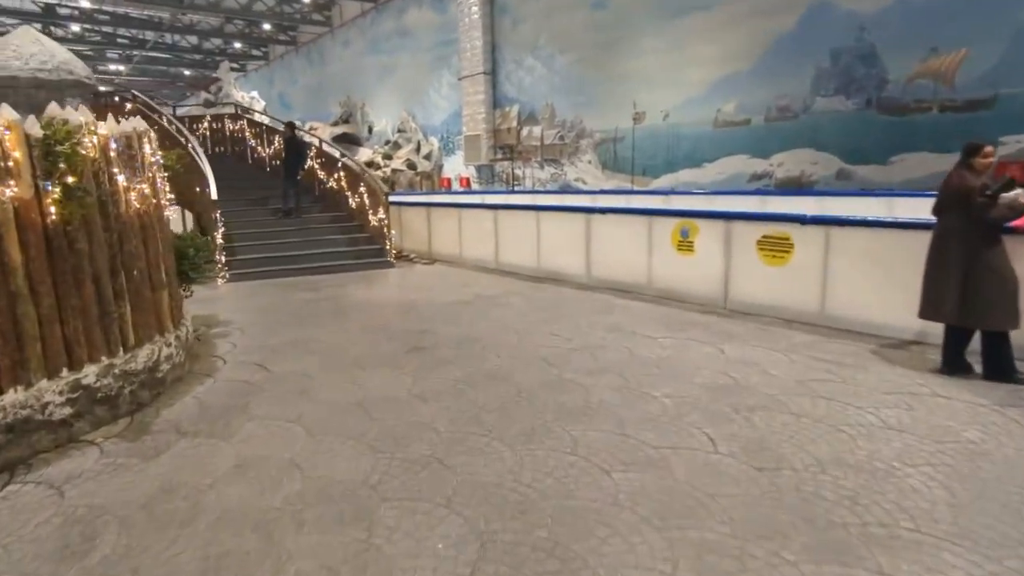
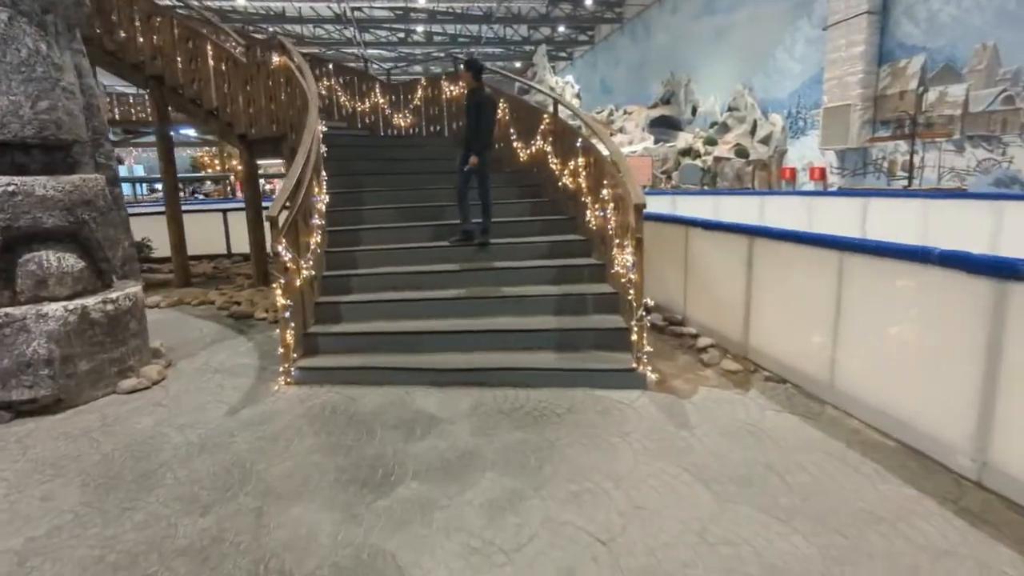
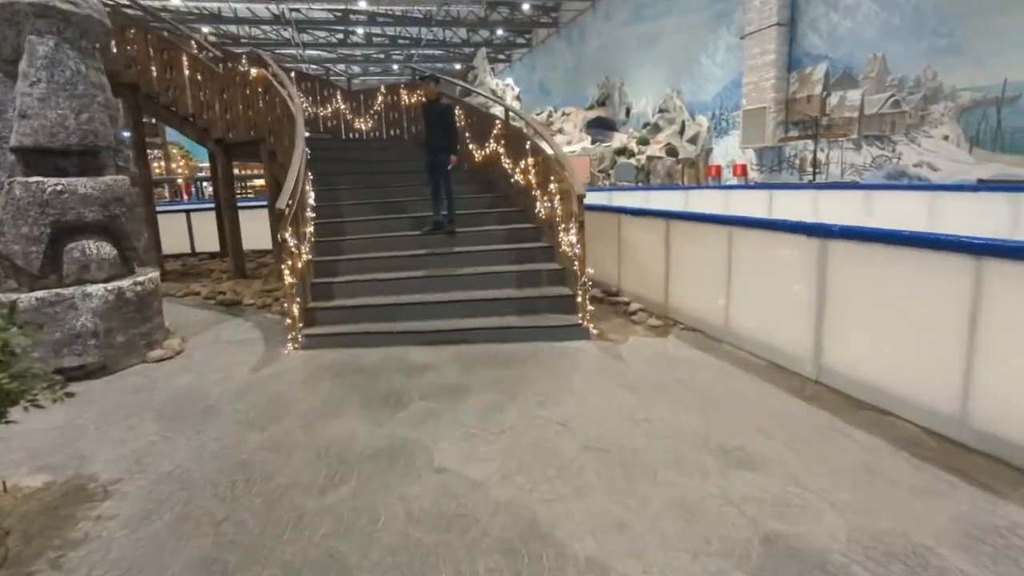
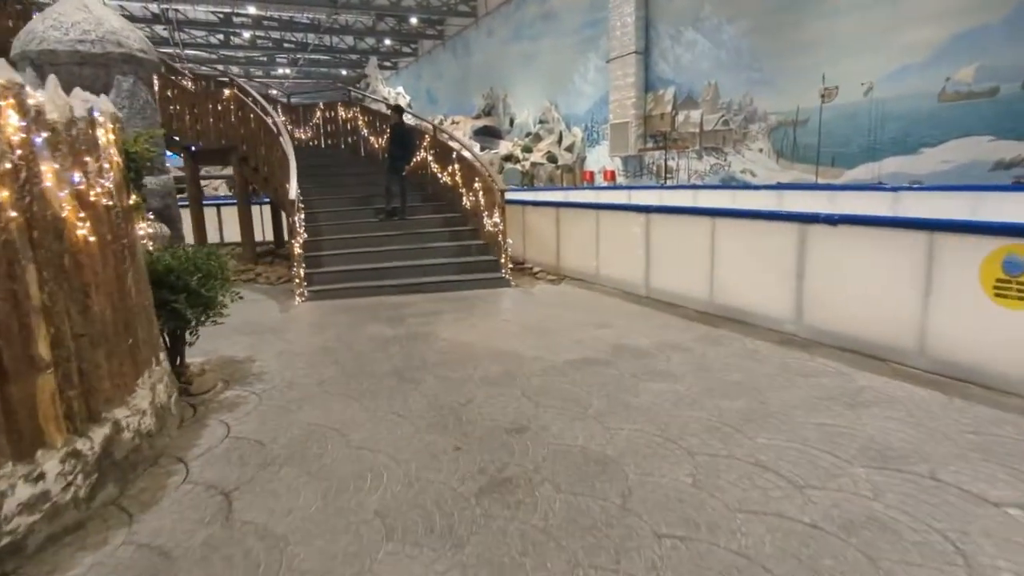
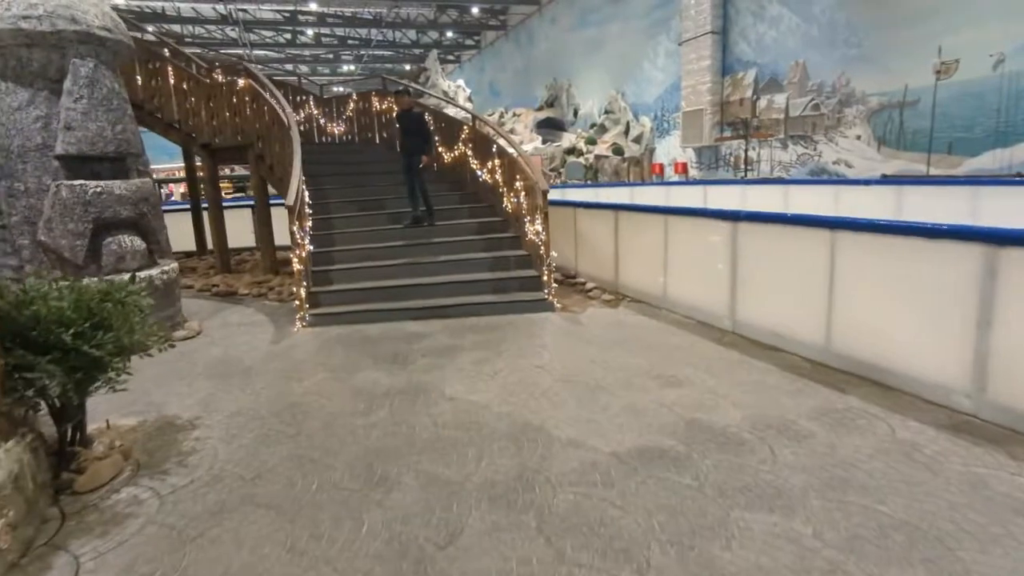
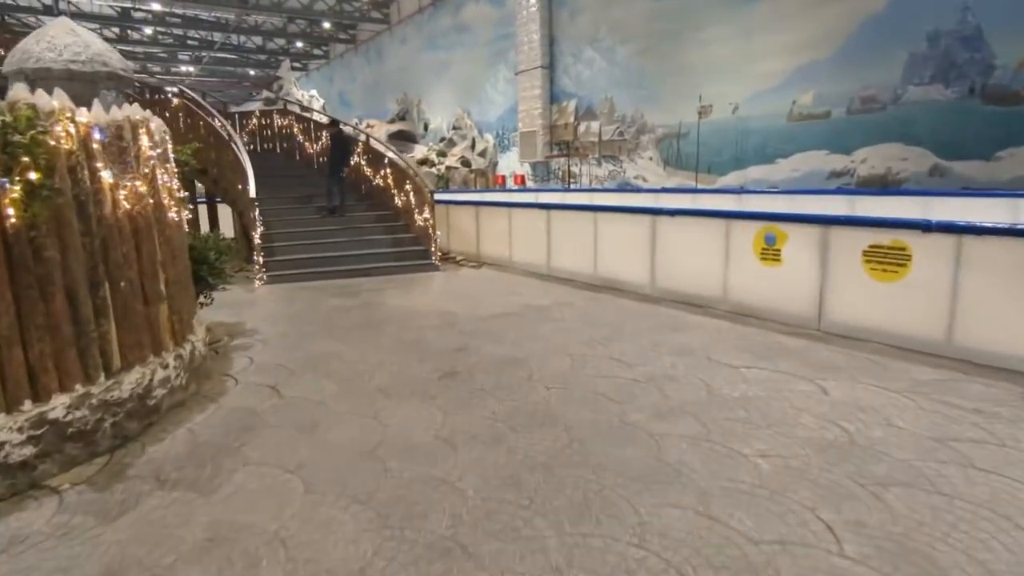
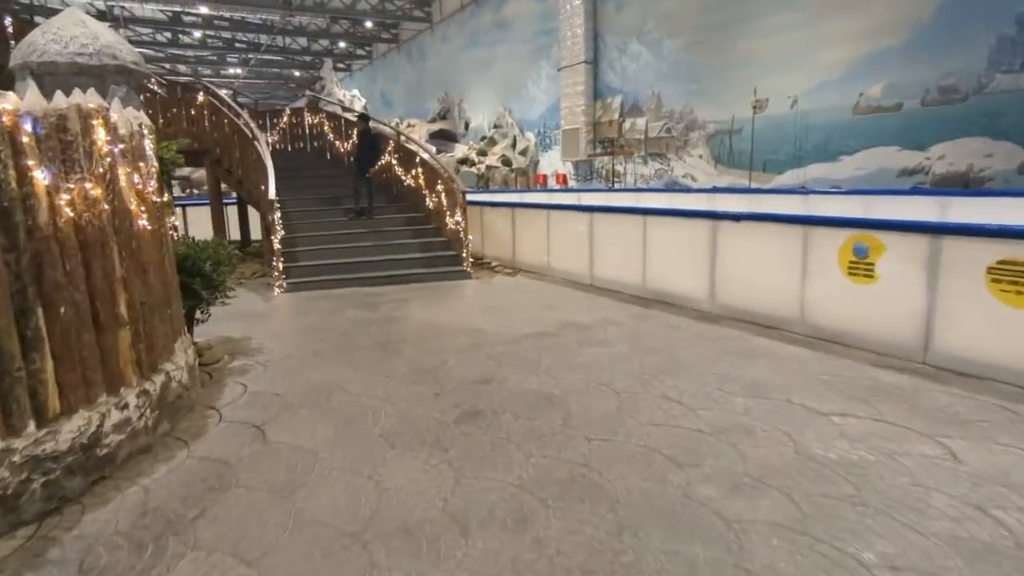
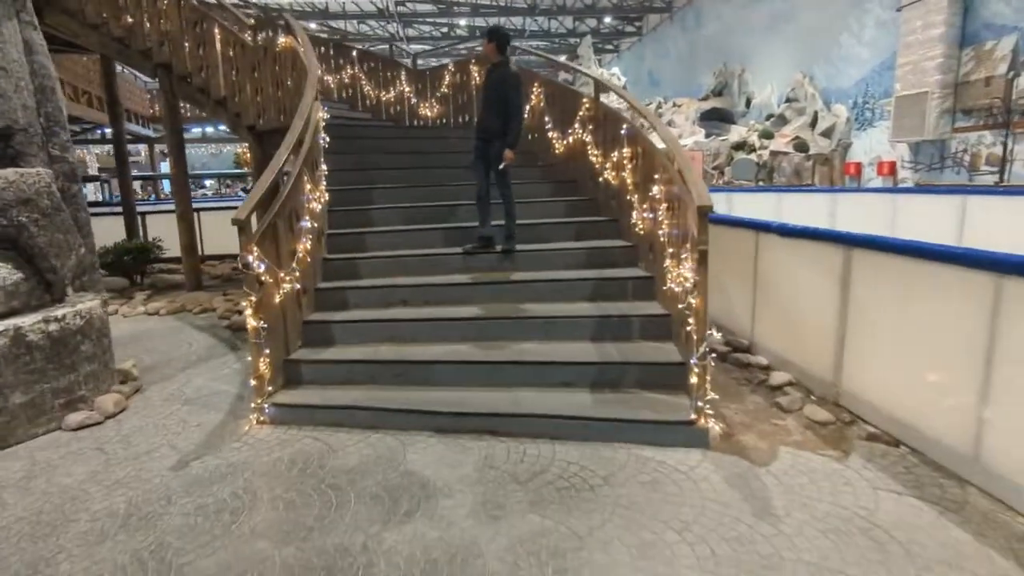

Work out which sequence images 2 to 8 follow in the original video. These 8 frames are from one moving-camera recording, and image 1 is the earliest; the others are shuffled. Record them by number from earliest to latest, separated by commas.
6, 7, 4, 5, 3, 2, 8
